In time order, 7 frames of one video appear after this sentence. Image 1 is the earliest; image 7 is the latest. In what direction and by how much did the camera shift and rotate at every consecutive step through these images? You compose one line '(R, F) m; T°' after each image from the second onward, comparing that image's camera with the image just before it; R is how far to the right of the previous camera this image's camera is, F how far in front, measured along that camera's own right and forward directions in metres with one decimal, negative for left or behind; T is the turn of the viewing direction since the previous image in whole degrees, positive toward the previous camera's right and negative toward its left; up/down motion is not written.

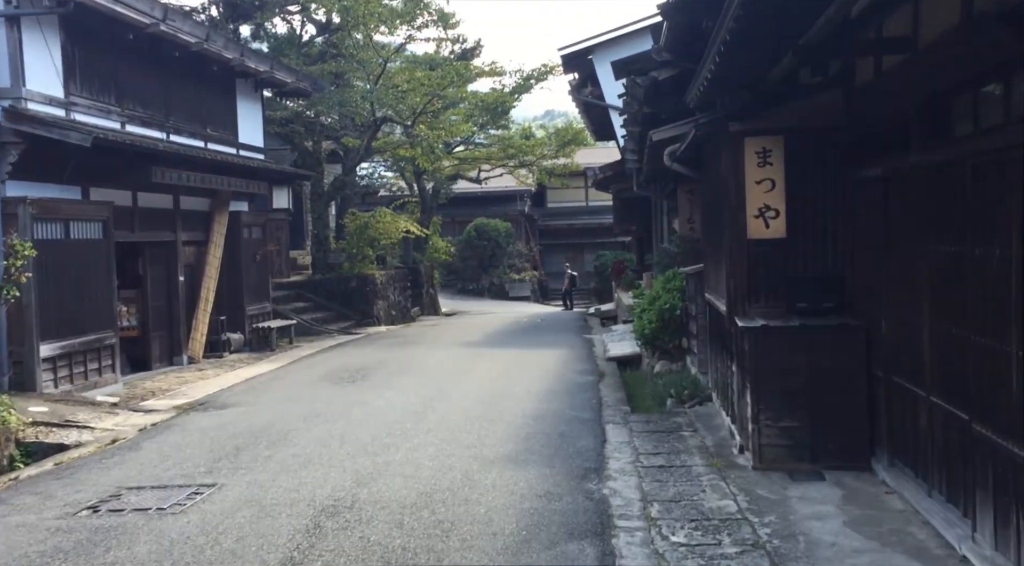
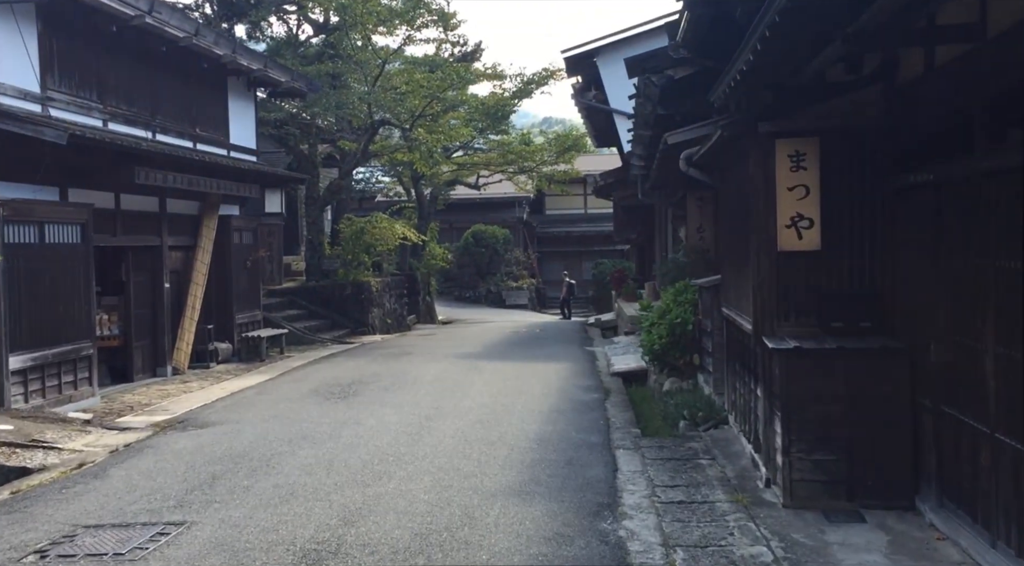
(-0.1, +0.7) m; 0°
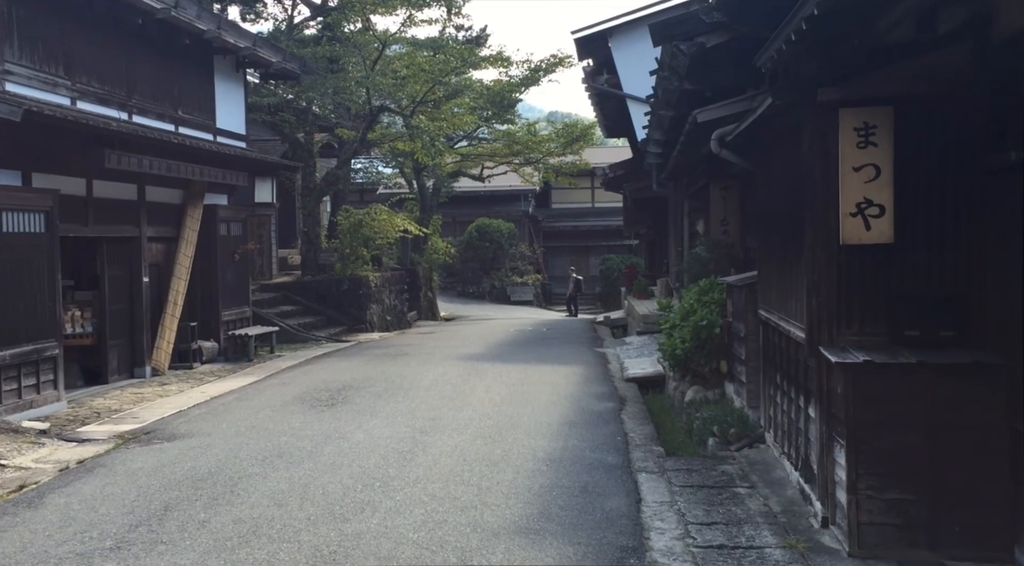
(0.0, +1.2) m; 0°
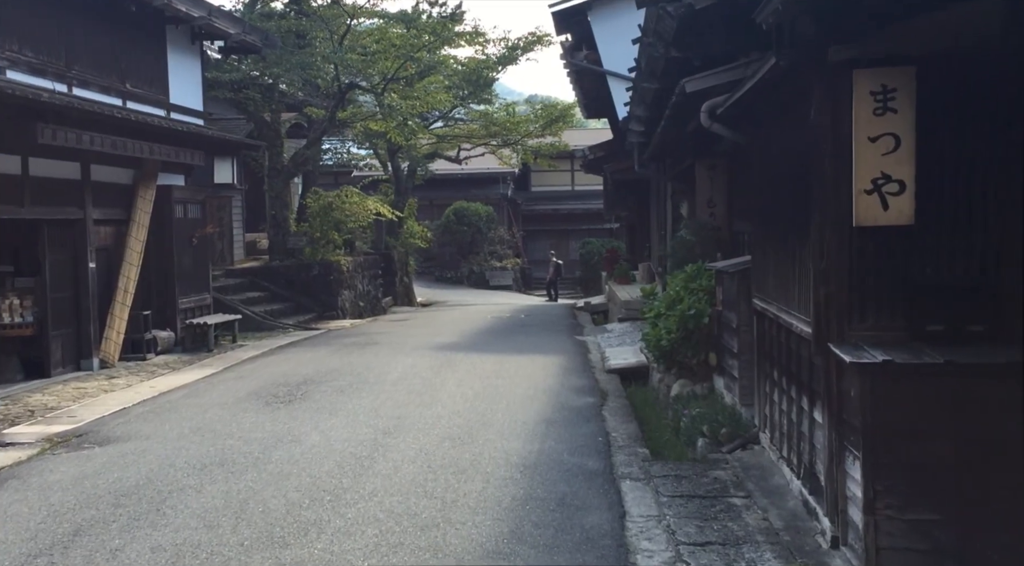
(+0.1, +0.9) m; +1°
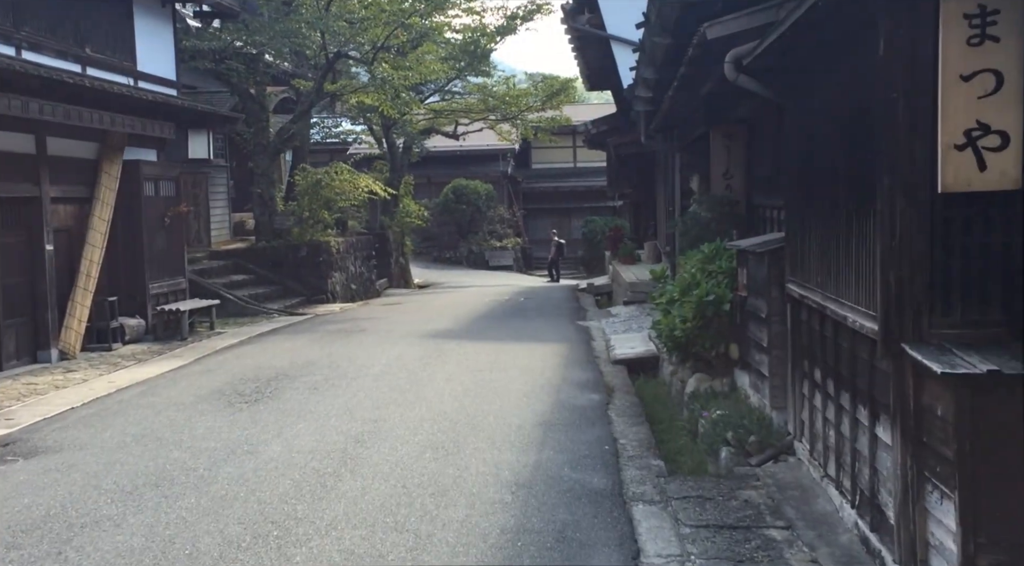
(+0.1, +1.2) m; 0°
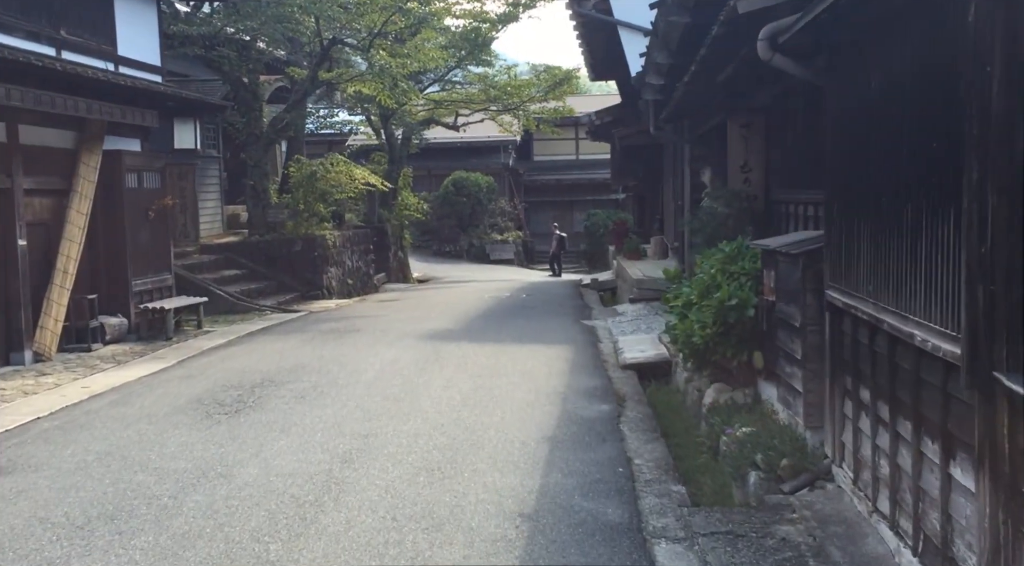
(0.0, +0.8) m; 0°
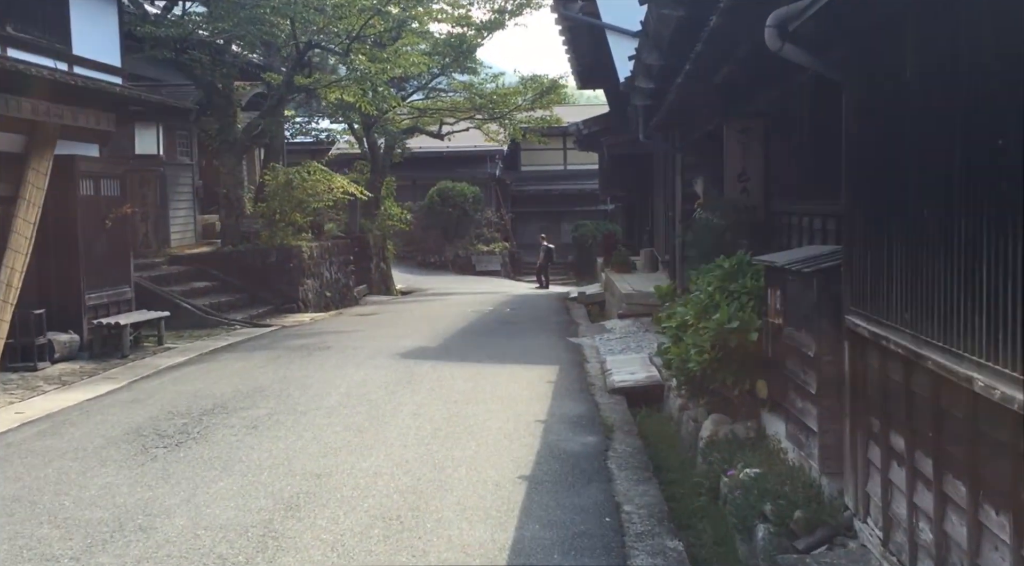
(+0.1, +0.9) m; +1°
